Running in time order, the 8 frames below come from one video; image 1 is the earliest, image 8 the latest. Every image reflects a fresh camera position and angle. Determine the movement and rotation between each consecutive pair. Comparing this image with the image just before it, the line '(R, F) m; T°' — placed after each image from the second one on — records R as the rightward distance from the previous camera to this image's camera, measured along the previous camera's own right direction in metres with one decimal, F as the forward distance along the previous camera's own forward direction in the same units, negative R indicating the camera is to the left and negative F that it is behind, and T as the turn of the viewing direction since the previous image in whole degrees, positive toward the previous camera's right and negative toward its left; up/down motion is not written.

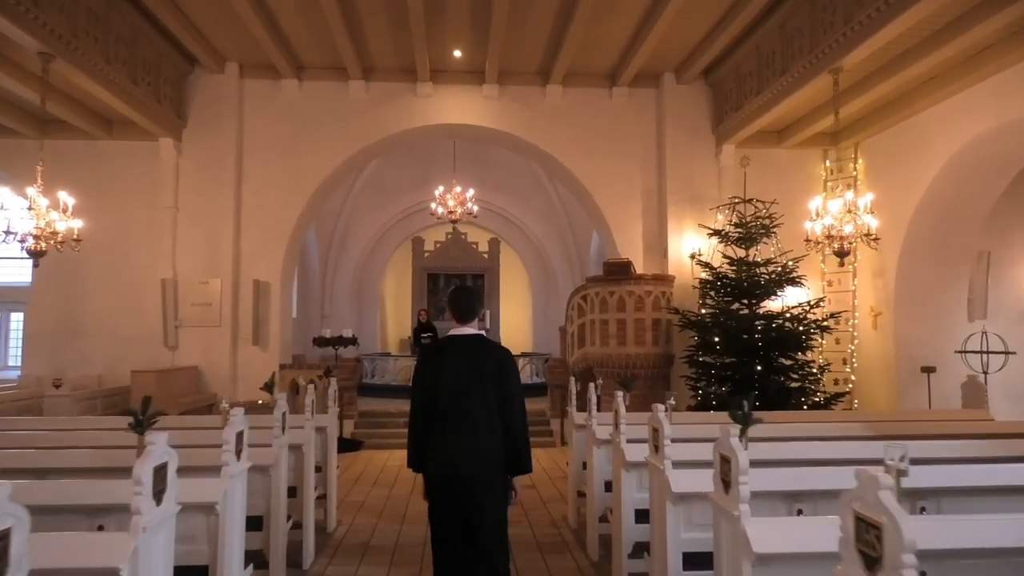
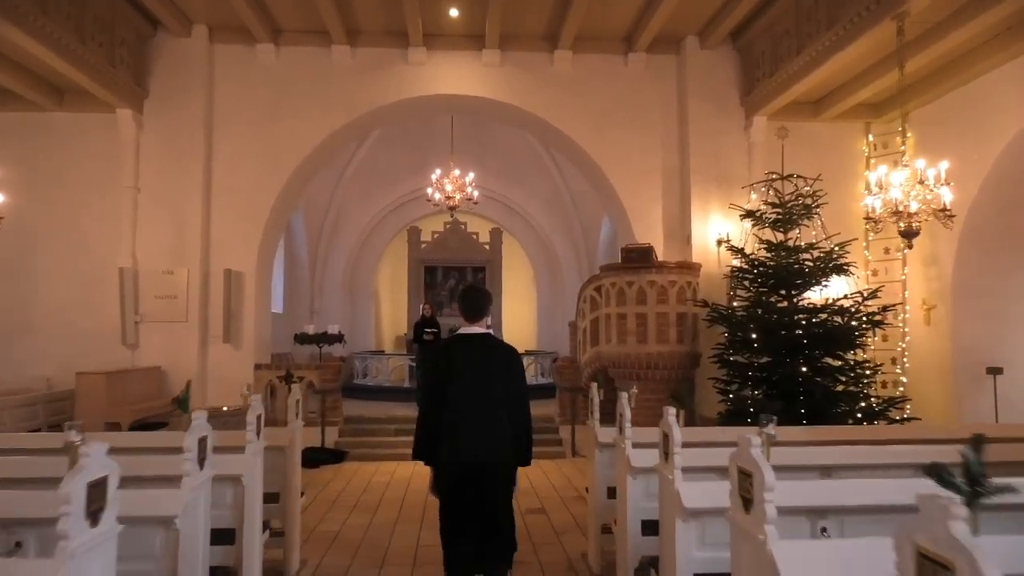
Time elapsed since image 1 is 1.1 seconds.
(0.0, +1.0) m; 0°
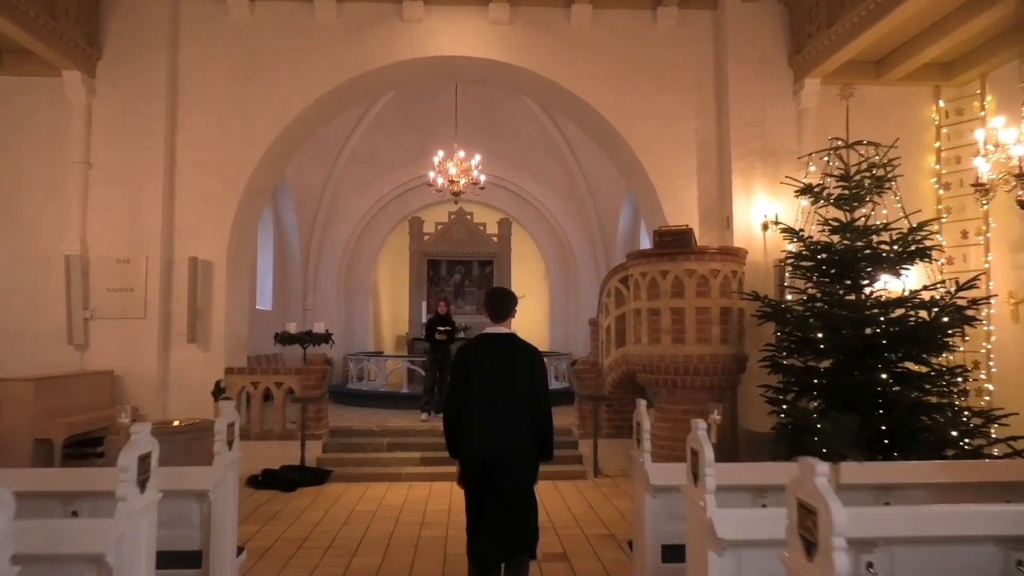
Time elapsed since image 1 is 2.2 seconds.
(0.0, +1.1) m; -1°
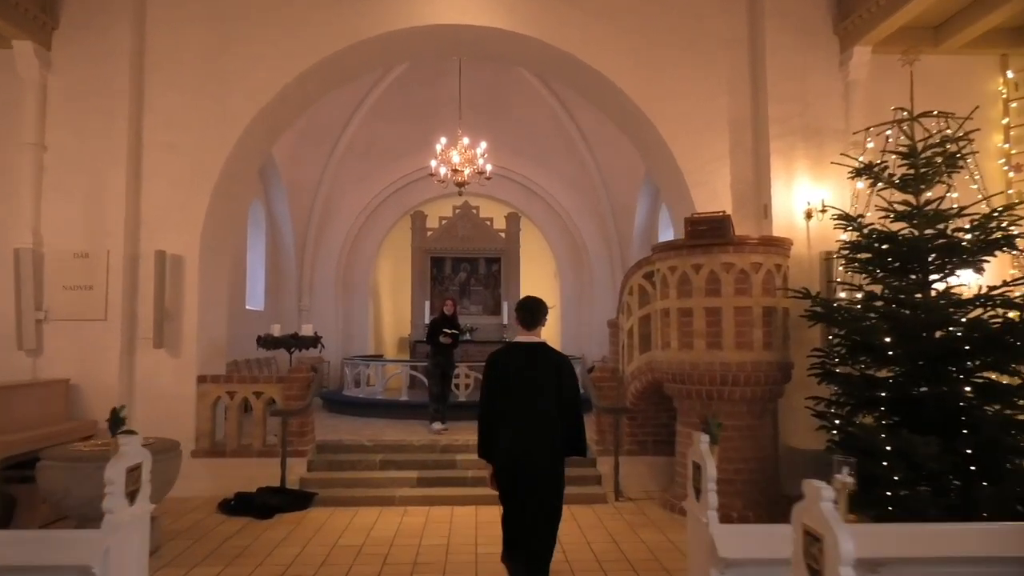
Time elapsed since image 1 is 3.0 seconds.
(0.0, +0.8) m; -1°
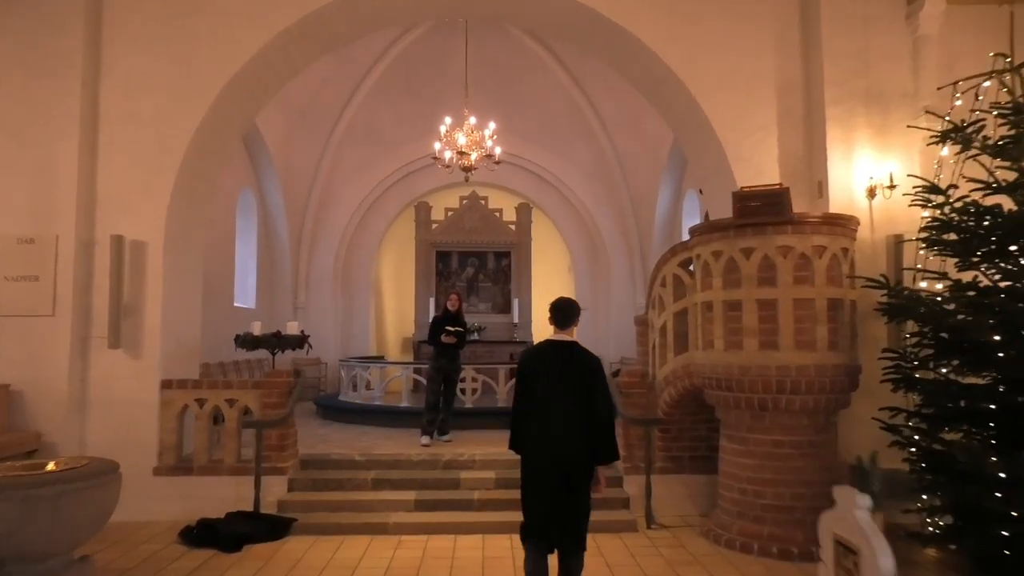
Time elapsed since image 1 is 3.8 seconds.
(0.0, +0.9) m; -1°
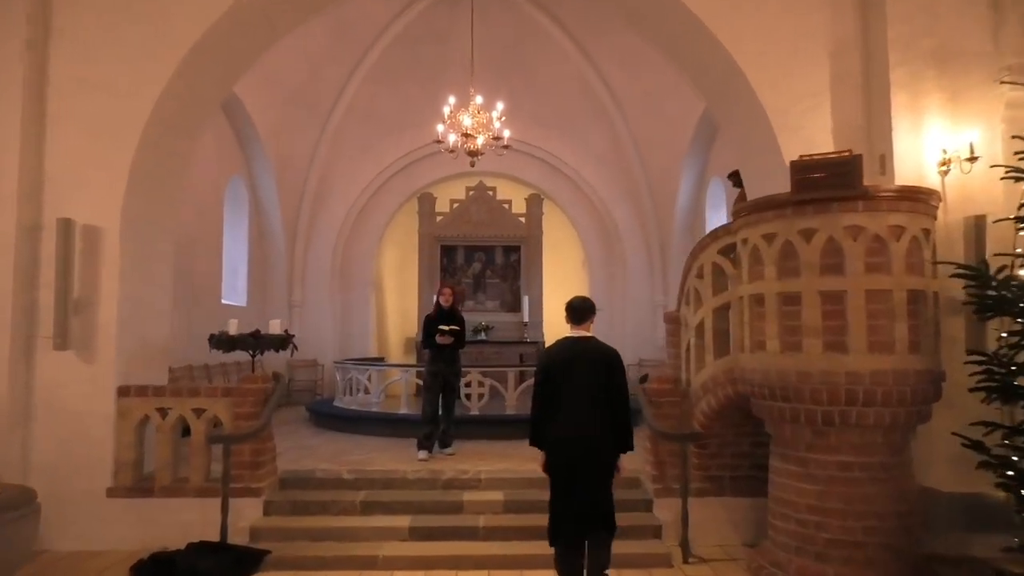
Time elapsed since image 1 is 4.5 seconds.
(0.0, +0.7) m; -1°
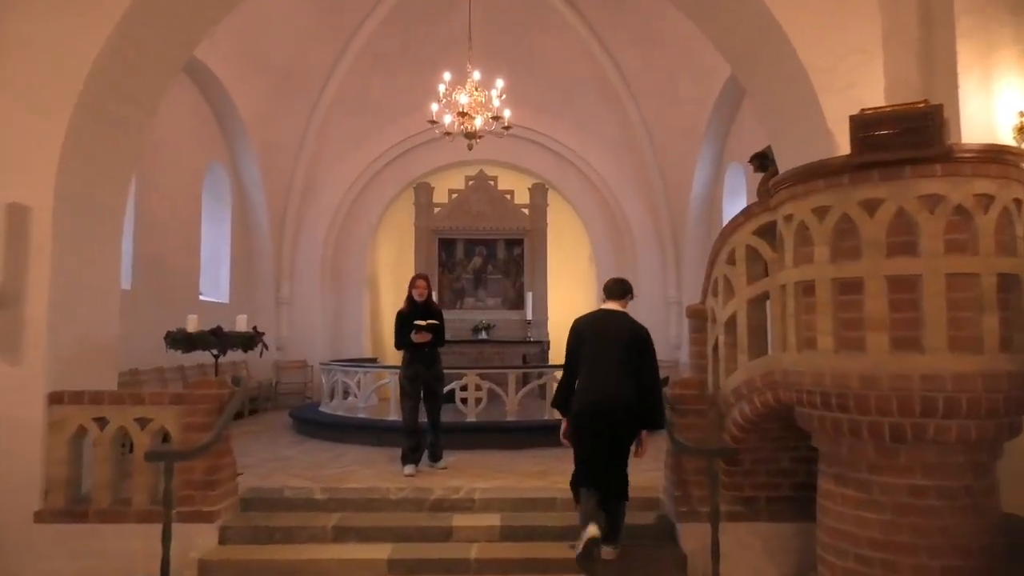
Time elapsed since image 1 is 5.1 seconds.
(0.0, +0.7) m; -1°
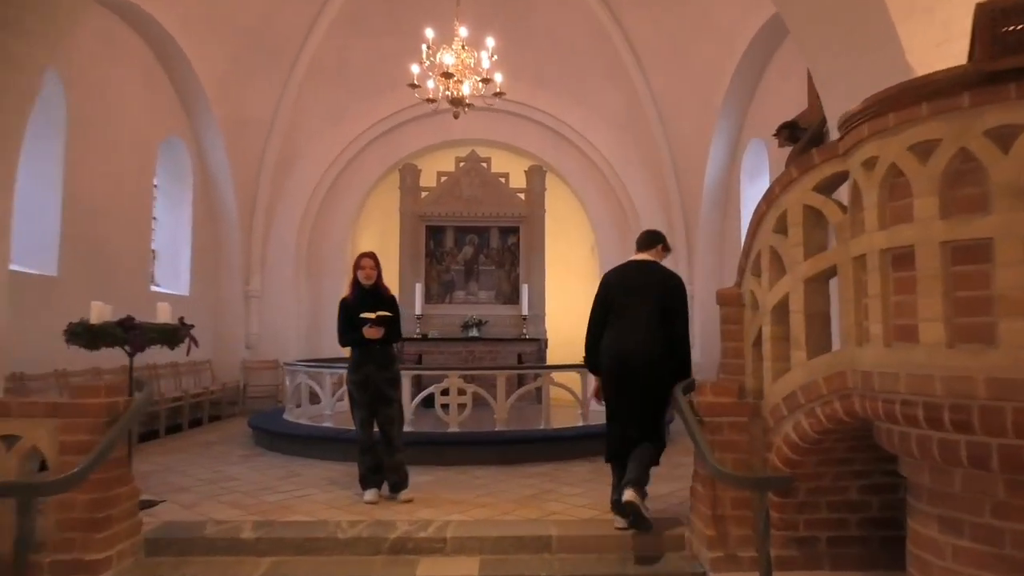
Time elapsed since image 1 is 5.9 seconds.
(+0.1, +0.9) m; 0°
